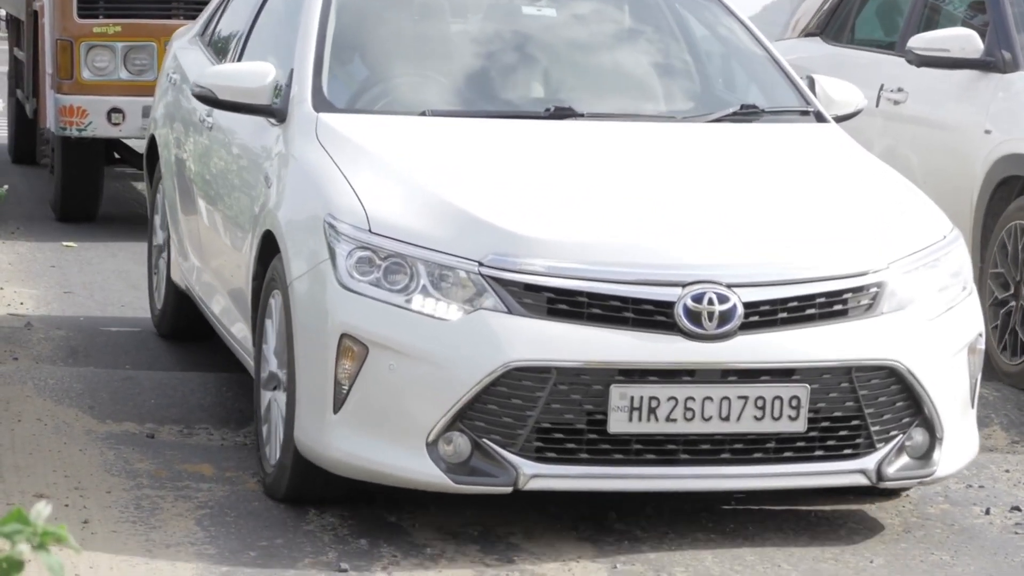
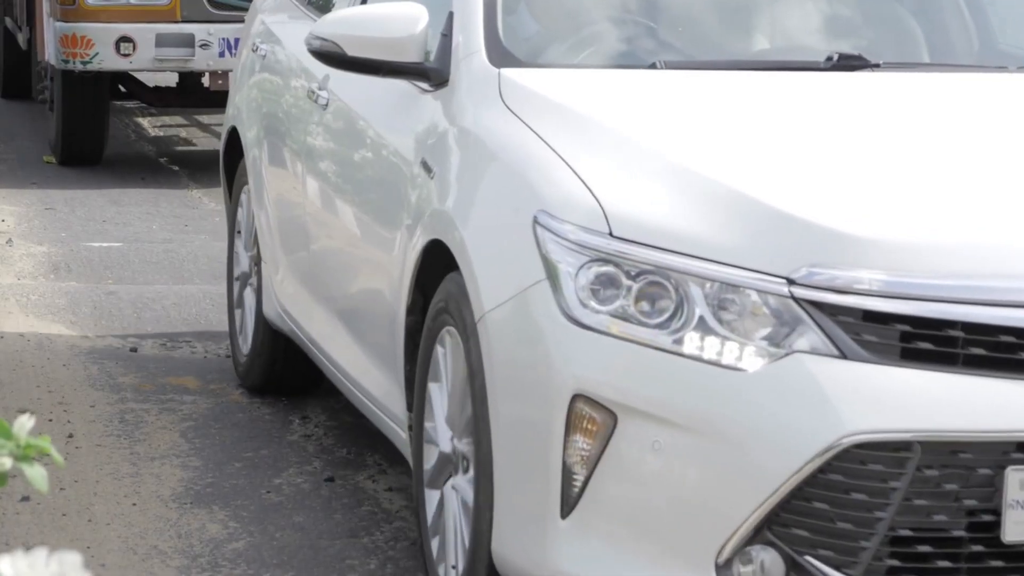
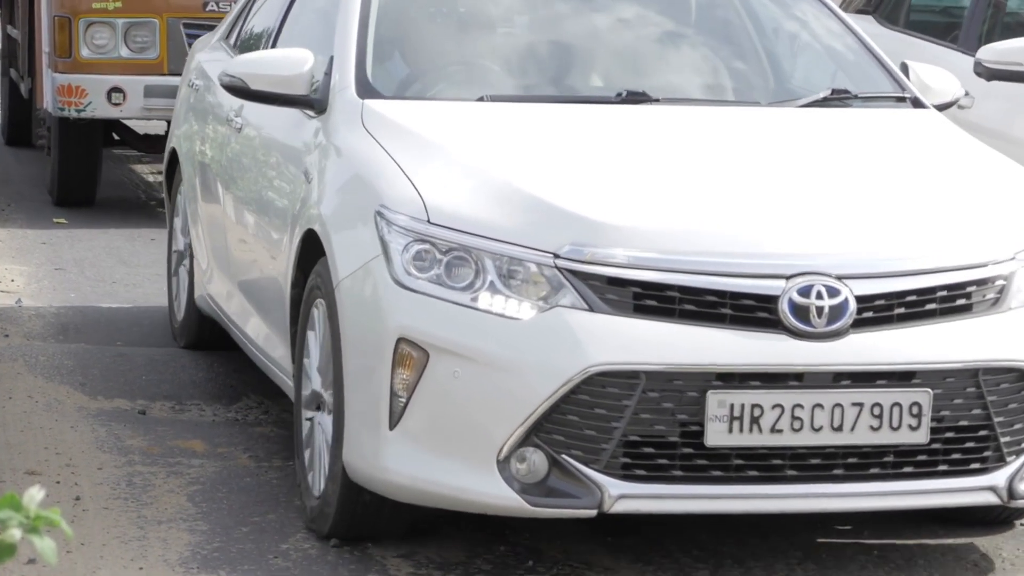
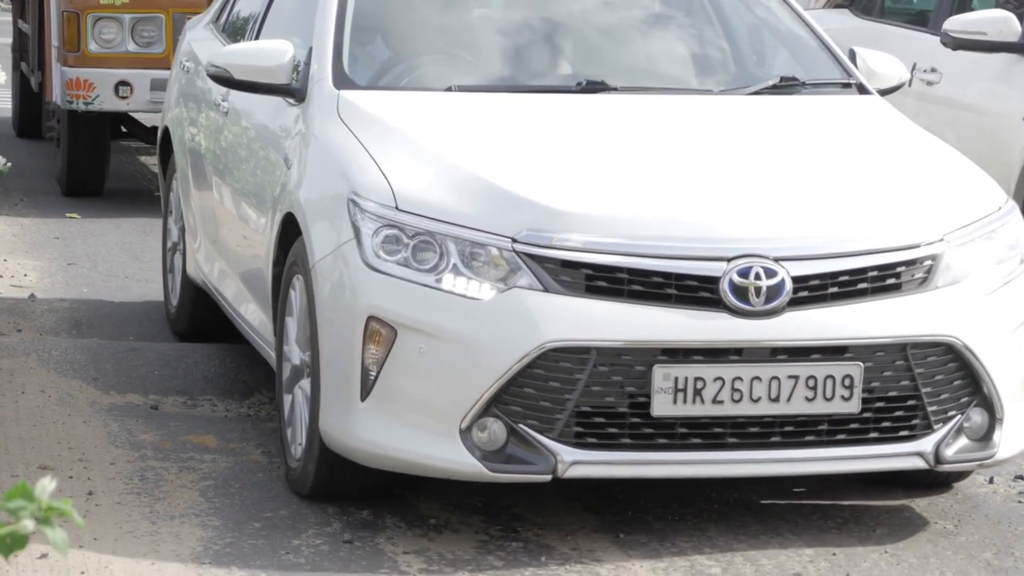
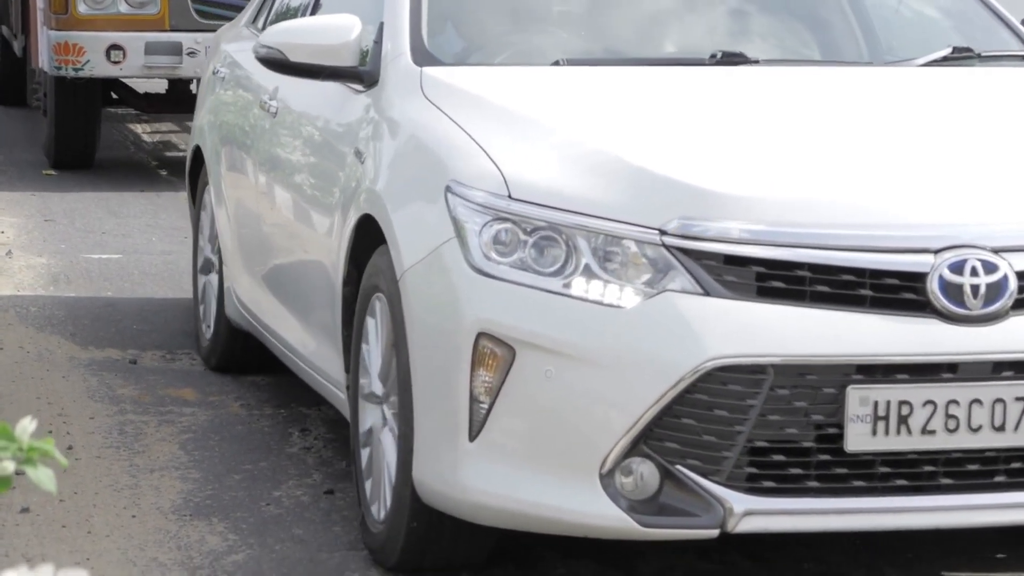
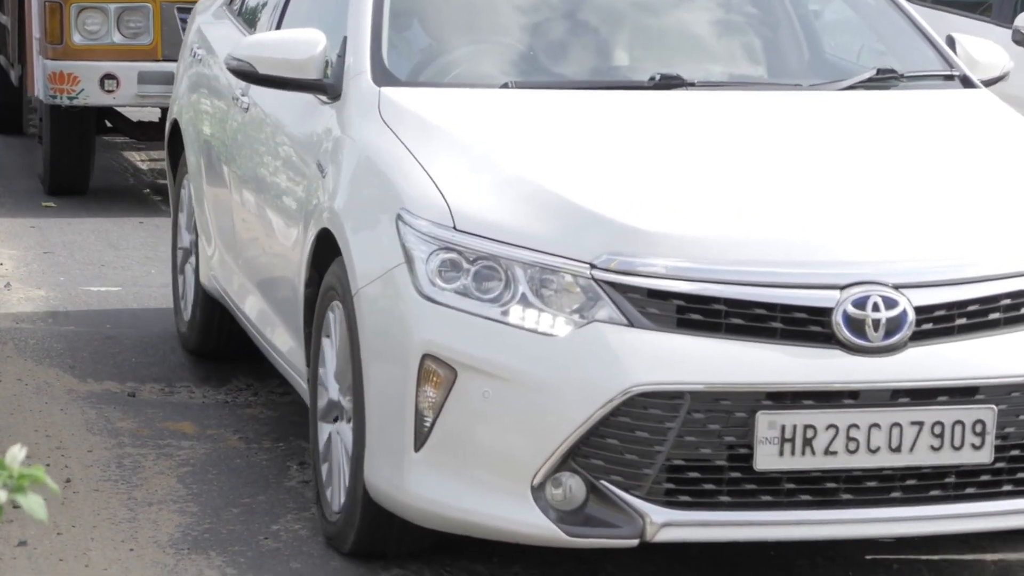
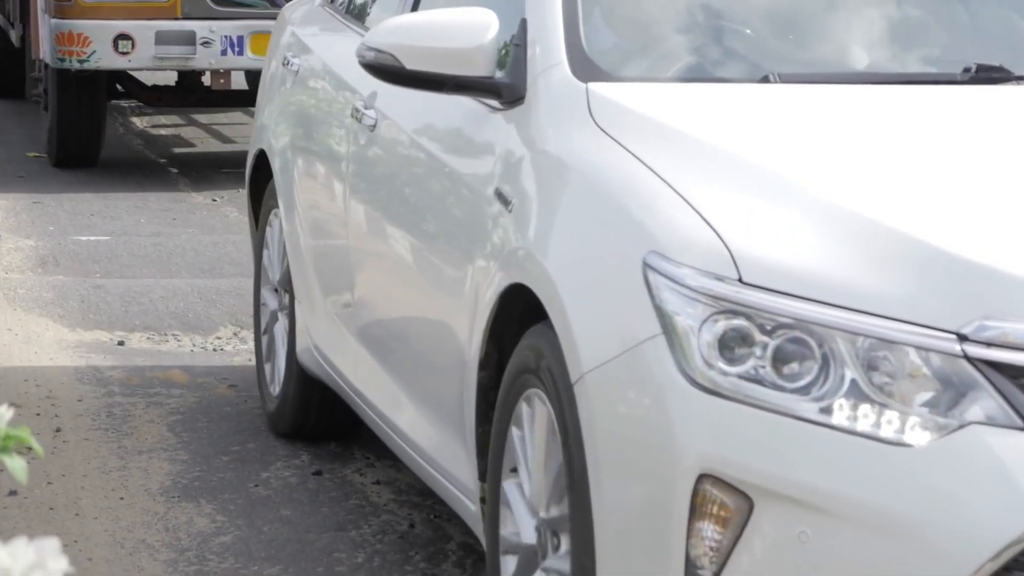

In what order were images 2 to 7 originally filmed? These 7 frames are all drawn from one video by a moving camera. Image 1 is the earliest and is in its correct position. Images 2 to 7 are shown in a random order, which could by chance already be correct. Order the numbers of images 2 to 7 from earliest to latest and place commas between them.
4, 3, 6, 5, 2, 7
